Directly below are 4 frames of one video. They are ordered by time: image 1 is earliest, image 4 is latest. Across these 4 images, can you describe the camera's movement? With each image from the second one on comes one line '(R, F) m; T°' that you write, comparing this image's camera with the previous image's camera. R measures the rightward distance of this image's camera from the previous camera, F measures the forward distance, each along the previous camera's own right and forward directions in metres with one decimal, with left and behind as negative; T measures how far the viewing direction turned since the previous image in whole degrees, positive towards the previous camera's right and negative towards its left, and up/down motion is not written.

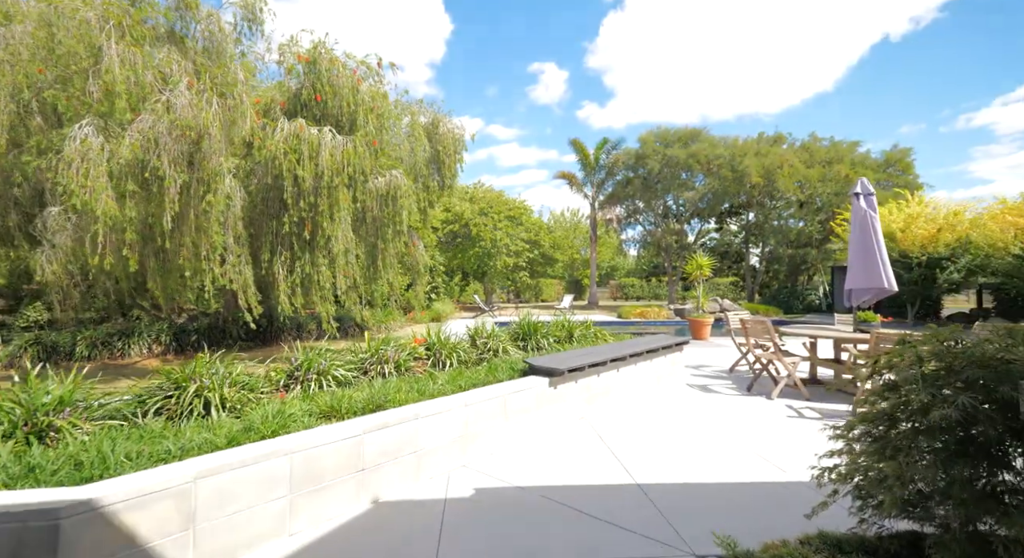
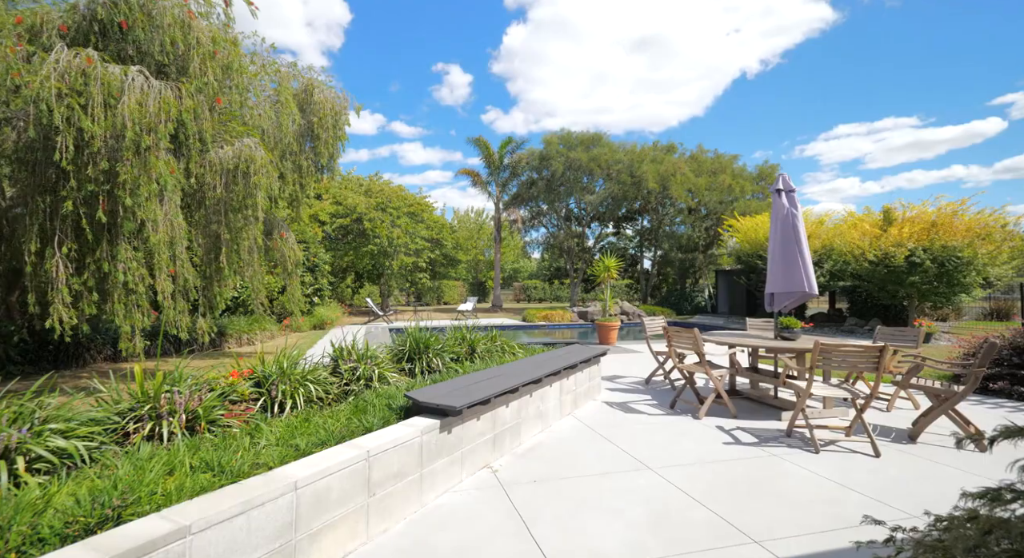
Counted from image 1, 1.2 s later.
(+0.2, +1.2) m; +11°
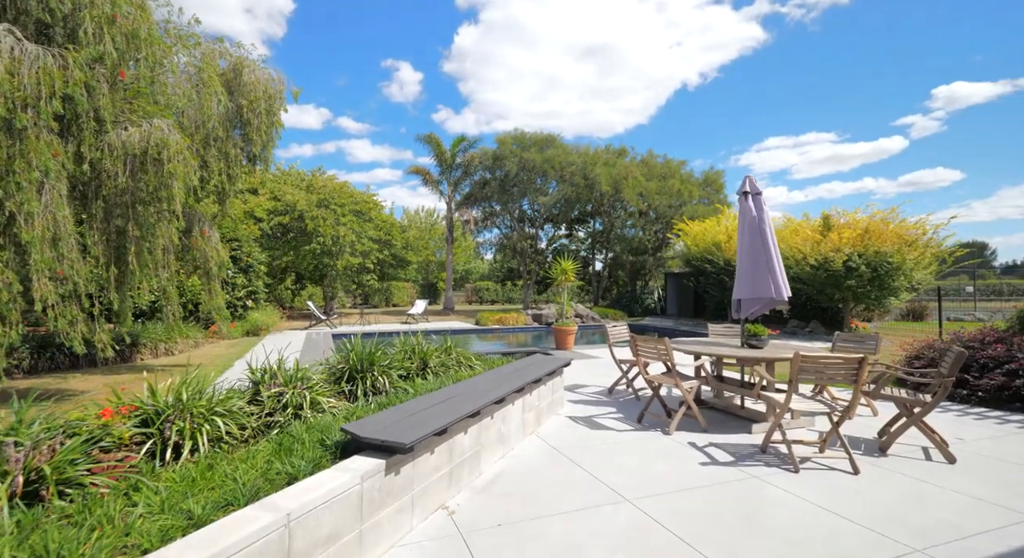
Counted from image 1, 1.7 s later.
(-0.1, +0.5) m; +6°
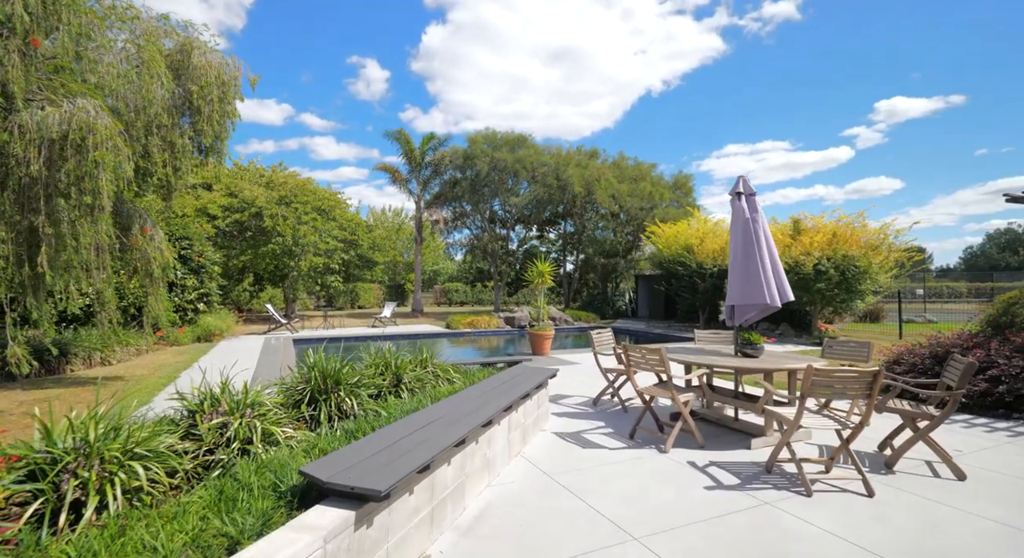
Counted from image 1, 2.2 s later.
(-0.1, +0.5) m; +4°
